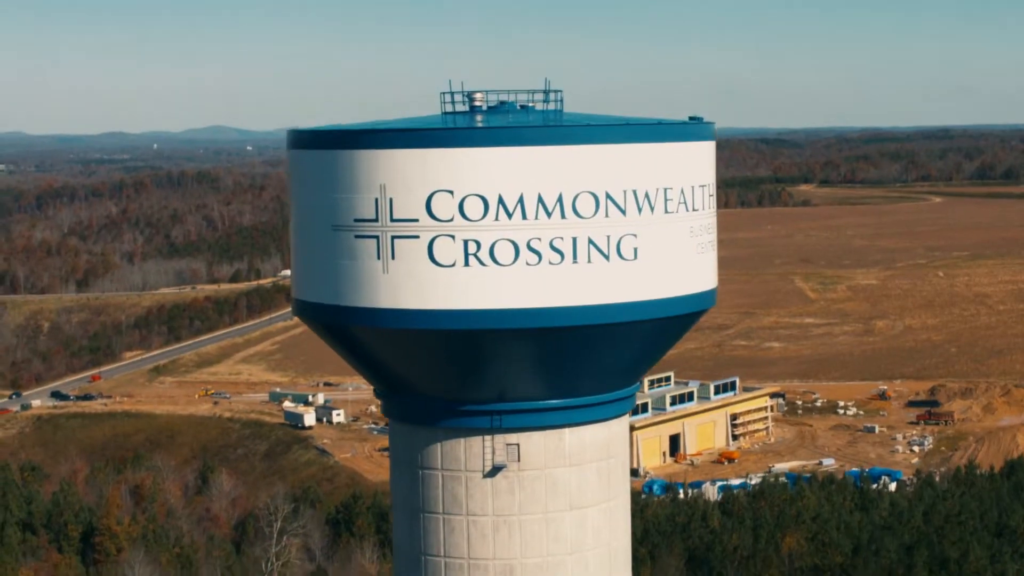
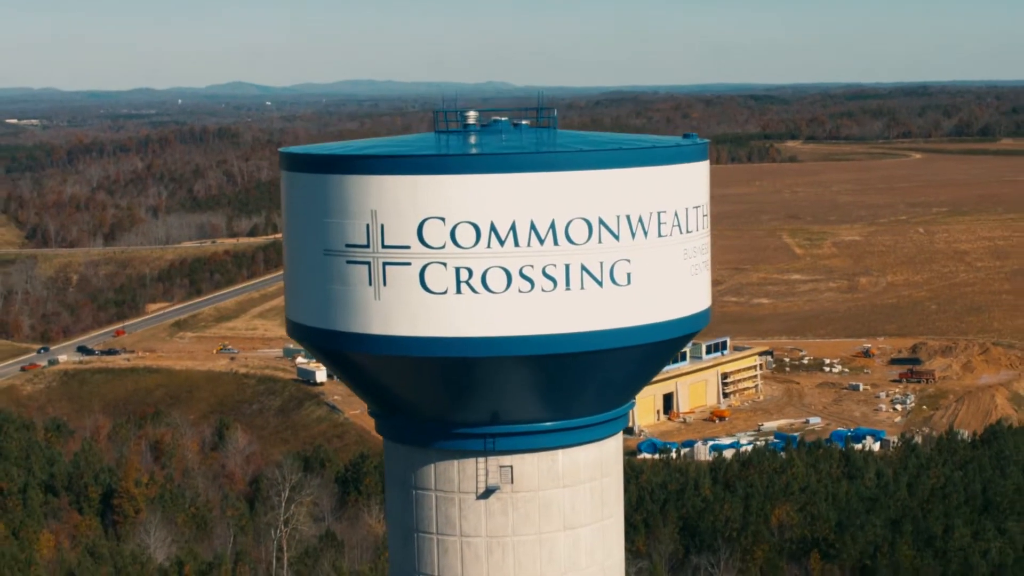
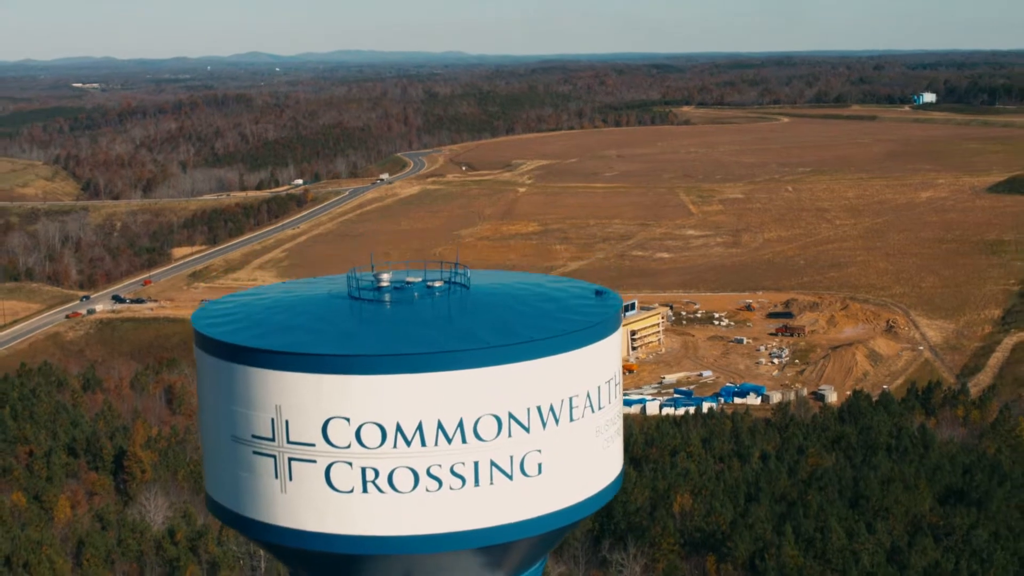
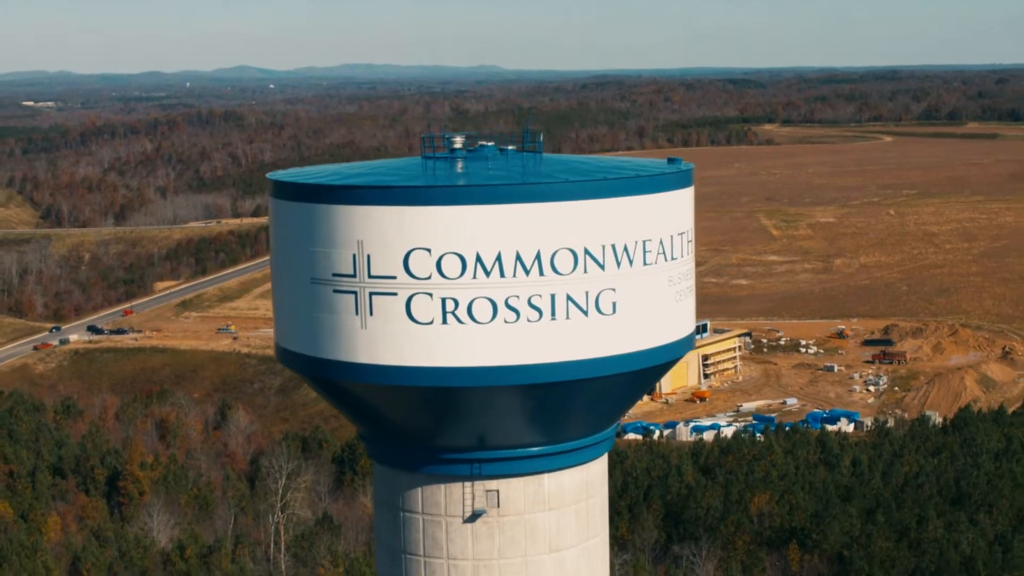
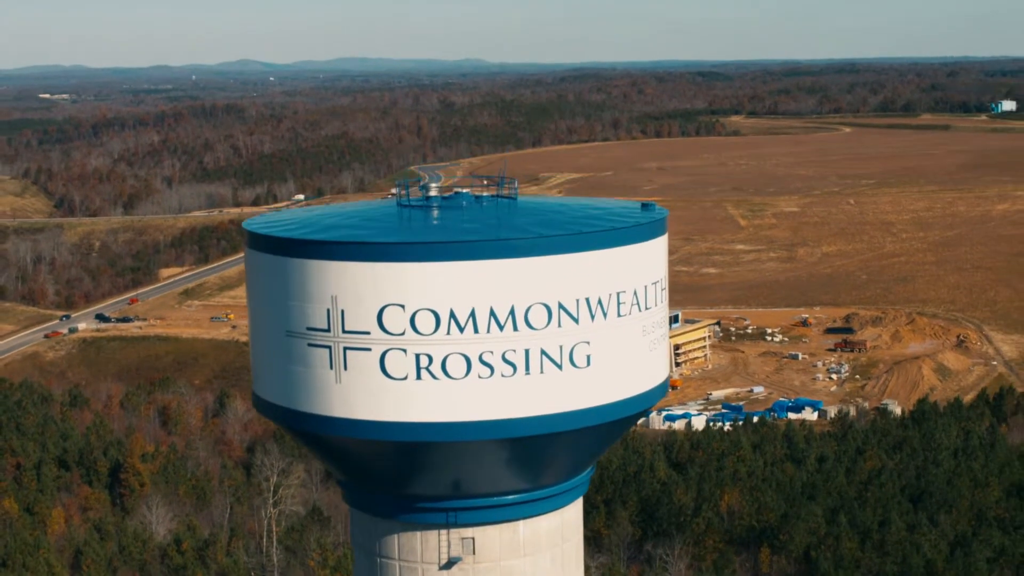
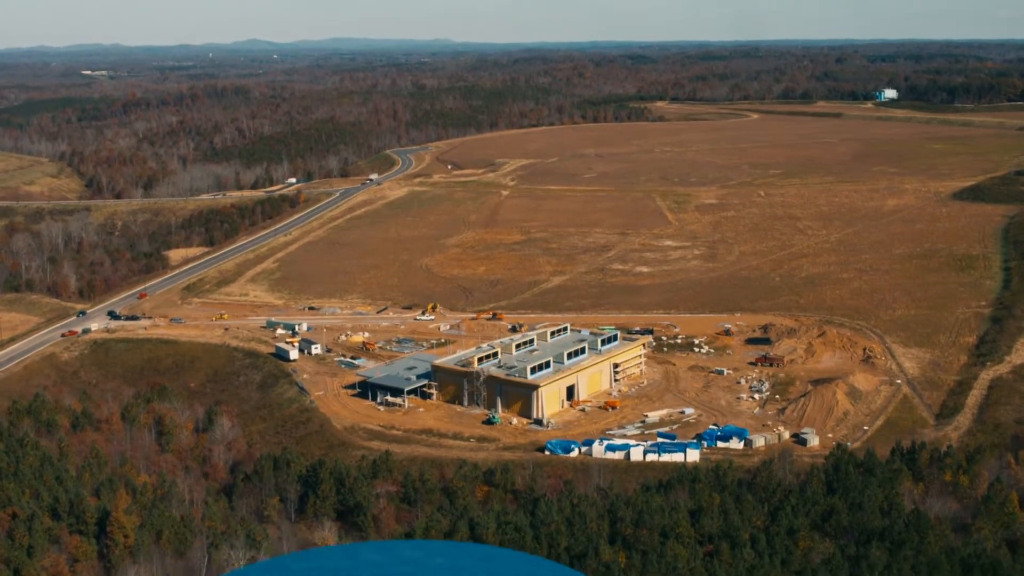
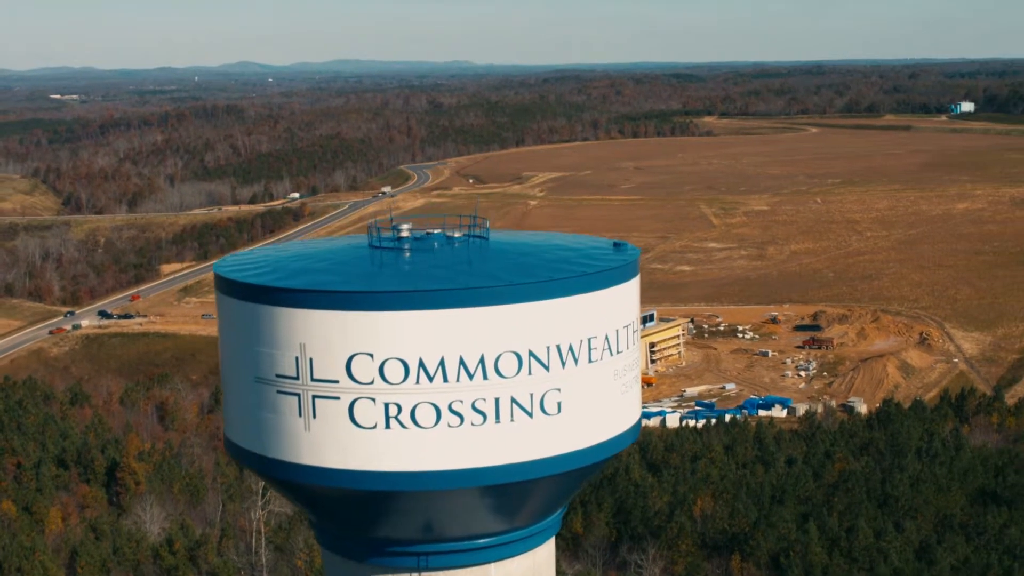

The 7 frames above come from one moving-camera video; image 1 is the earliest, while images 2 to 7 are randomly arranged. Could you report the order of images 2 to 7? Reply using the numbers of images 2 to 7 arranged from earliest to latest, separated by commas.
2, 4, 5, 7, 3, 6
